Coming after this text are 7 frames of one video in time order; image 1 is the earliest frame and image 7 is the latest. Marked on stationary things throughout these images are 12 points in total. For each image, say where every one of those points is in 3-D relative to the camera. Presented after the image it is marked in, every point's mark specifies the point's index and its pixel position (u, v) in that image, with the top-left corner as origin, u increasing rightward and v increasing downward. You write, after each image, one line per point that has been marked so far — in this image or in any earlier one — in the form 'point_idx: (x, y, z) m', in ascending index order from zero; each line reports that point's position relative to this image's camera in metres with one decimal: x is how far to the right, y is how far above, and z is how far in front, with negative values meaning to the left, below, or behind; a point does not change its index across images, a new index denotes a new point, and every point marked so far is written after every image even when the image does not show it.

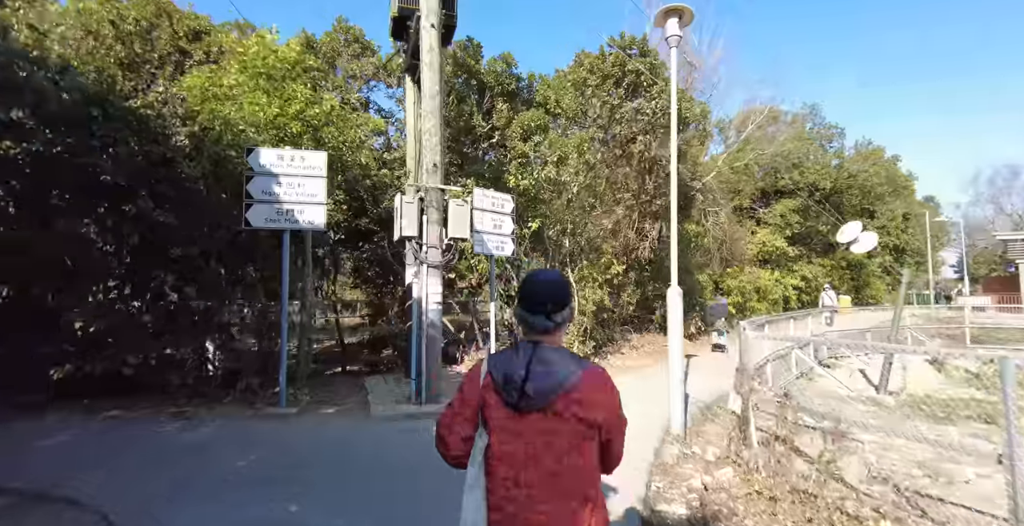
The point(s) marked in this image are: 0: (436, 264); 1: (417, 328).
0: (-0.9, 0.0, +6.2) m
1: (-1.2, -0.8, +6.2) m
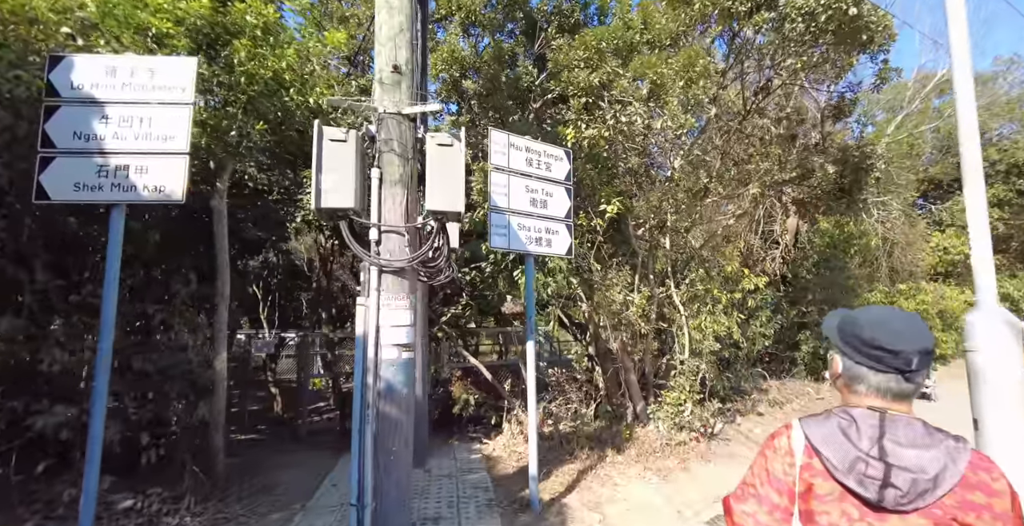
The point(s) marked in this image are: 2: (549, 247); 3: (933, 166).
0: (-0.7, 0.0, +3.1) m
1: (-0.9, -0.8, +3.0) m
2: (+0.3, +0.1, +4.1) m
3: (+12.3, +2.8, +14.4) m
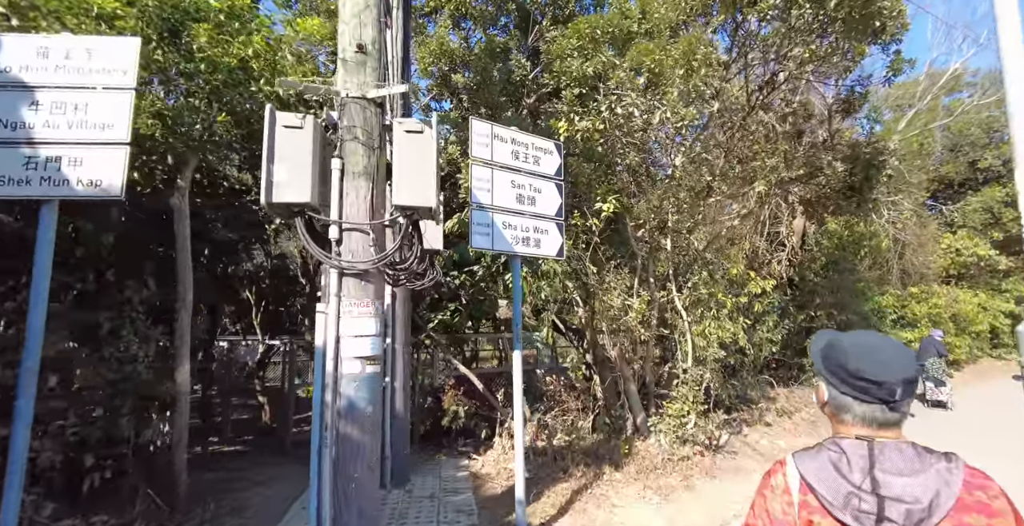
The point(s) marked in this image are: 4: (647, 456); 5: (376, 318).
0: (-0.8, 0.0, +2.7) m
1: (-1.0, -0.8, +2.7) m
2: (+0.2, +0.1, +3.8) m
3: (+12.3, +2.8, +14.0) m
4: (+1.5, -2.1, +5.5) m
5: (-0.8, -0.3, +2.8) m
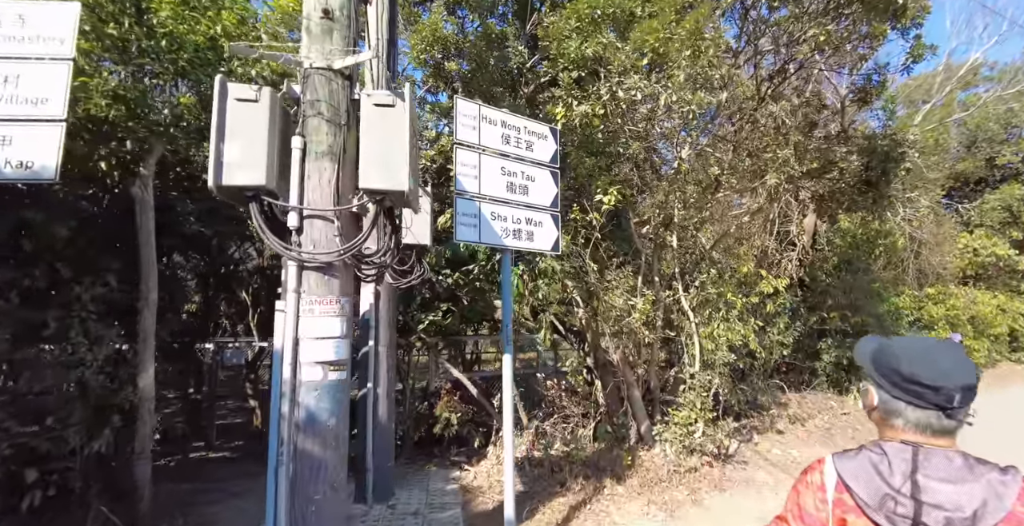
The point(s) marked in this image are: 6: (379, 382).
0: (-0.9, 0.0, +2.4) m
1: (-1.1, -0.8, +2.4) m
2: (+0.1, +0.1, +3.5) m
3: (+12.3, +2.8, +13.6) m
4: (+1.4, -2.1, +5.1) m
5: (-0.8, -0.3, +2.4) m
6: (-1.1, -1.0, +4.1) m
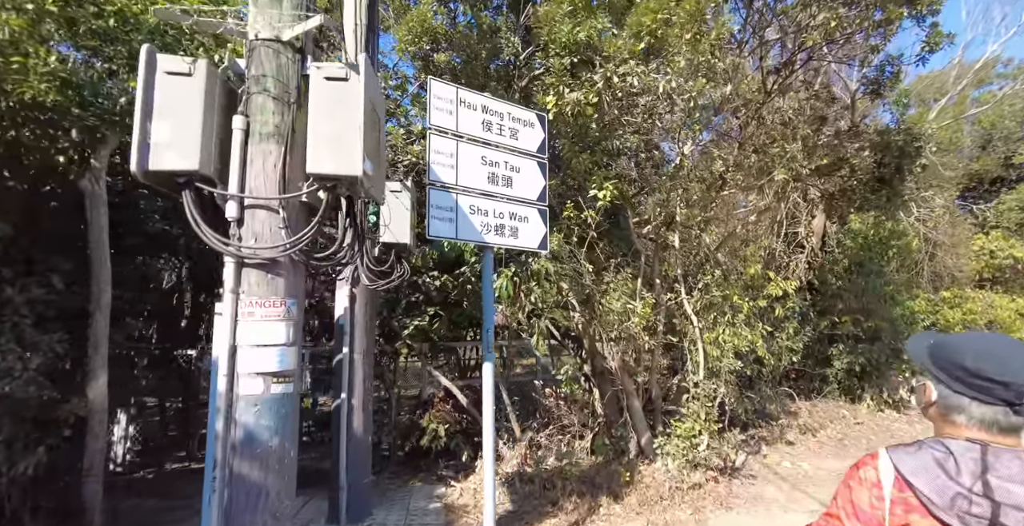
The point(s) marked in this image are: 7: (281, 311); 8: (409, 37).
0: (-1.0, 0.0, +2.1) m
1: (-1.2, -0.7, +2.0) m
2: (0.0, +0.2, +3.1) m
3: (+12.3, +2.7, +13.2) m
4: (+1.4, -2.1, +4.8) m
5: (-1.0, -0.3, +2.1) m
6: (-1.2, -1.0, +3.8) m
7: (-1.0, -0.2, +2.1) m
8: (-1.2, +2.6, +5.8) m
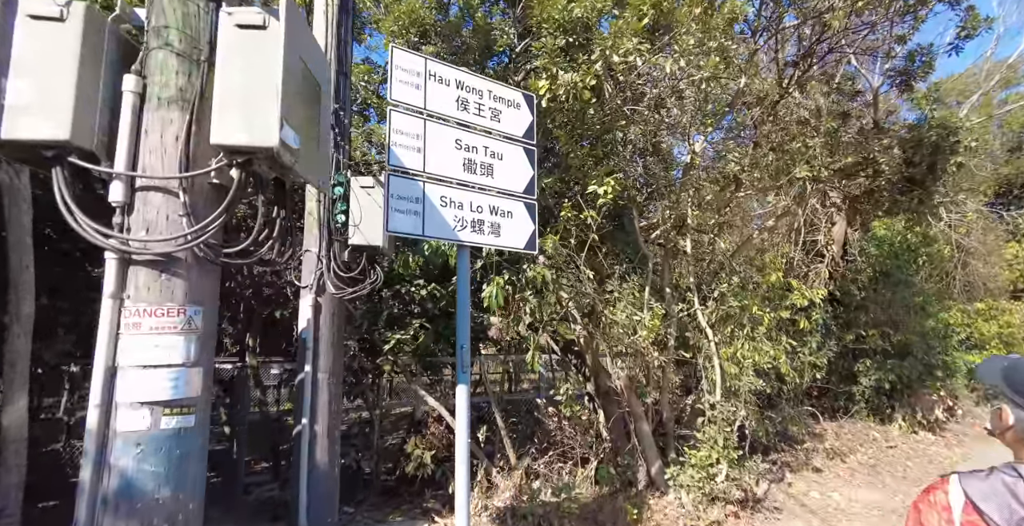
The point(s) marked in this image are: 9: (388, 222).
0: (-1.1, +0.1, +1.6) m
1: (-1.4, -0.7, +1.6) m
2: (-0.1, +0.1, +2.7) m
3: (+12.4, +2.4, +12.5) m
4: (+1.3, -2.2, +4.2) m
5: (-1.1, -0.2, +1.7) m
6: (-1.3, -1.0, +3.3) m
7: (-1.1, -0.2, +1.6) m
8: (-1.3, +2.6, +5.4) m
9: (-0.6, +0.2, +2.3) m
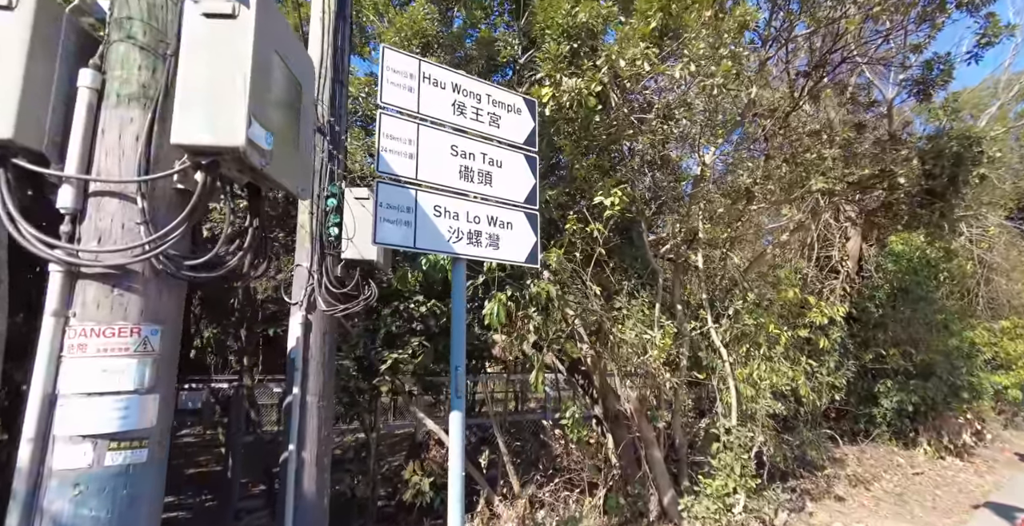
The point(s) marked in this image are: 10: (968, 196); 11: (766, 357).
0: (-1.1, 0.0, +1.5) m
1: (-1.4, -0.8, +1.4) m
2: (-0.1, +0.1, +2.5) m
3: (+12.6, +2.0, +12.2) m
4: (+1.3, -2.3, +3.9) m
5: (-1.1, -0.3, +1.5) m
6: (-1.3, -1.1, +3.1) m
7: (-1.1, -0.2, +1.5) m
8: (-1.2, +2.4, +5.3) m
9: (-0.6, +0.1, +2.1) m
10: (+6.0, +0.9, +6.5) m
11: (+2.4, -0.9, +4.6) m
